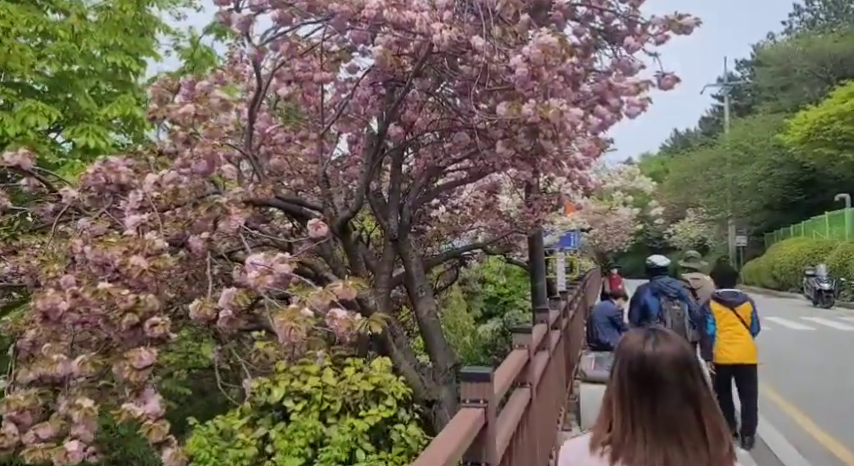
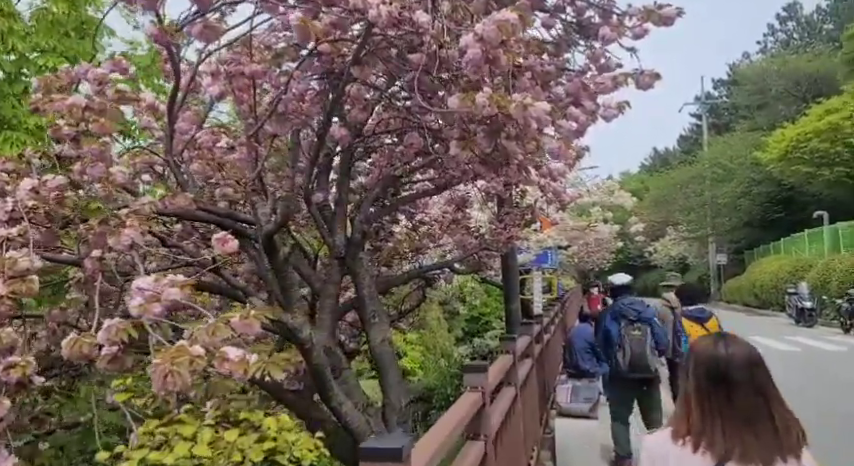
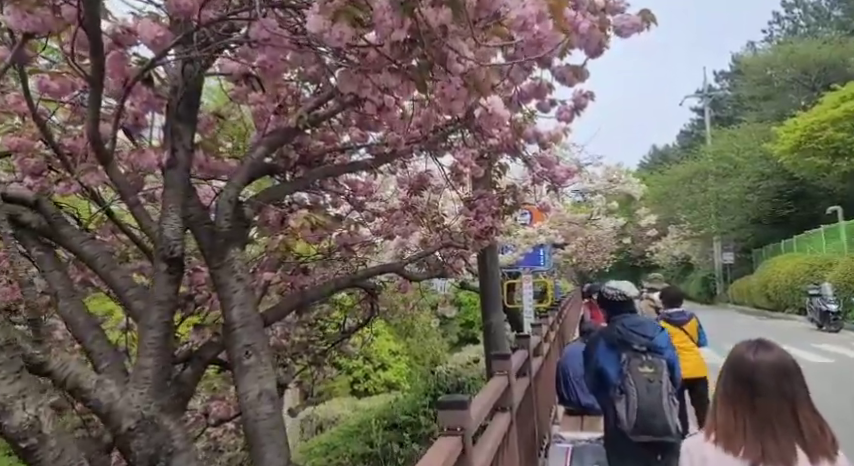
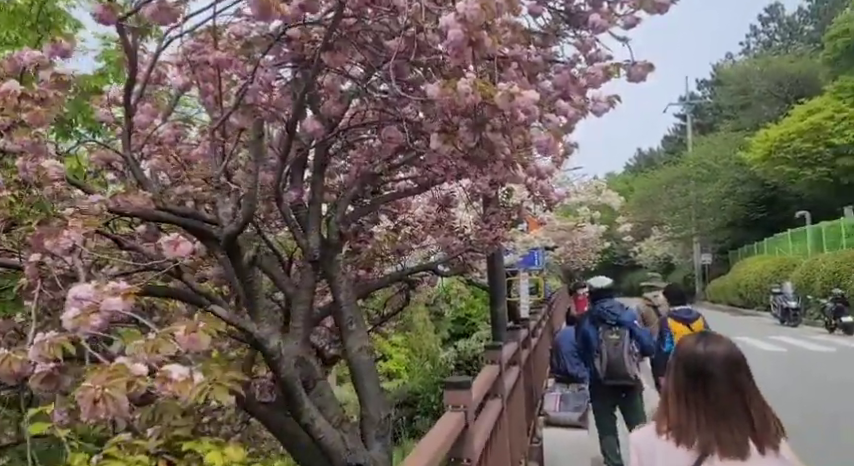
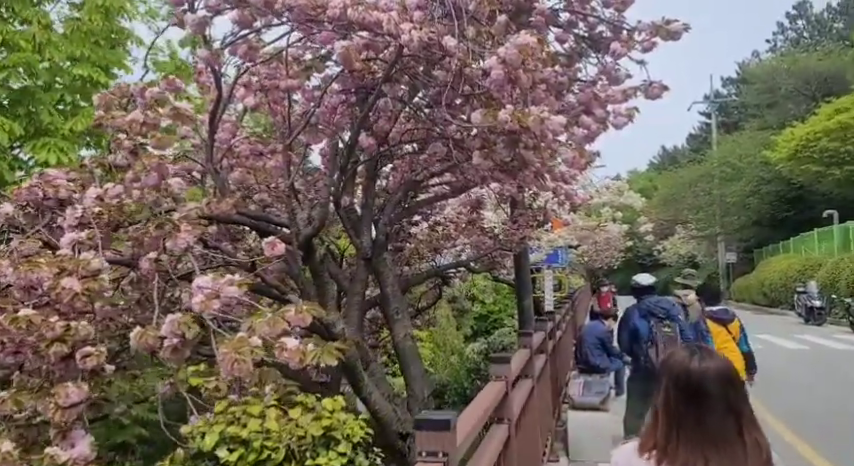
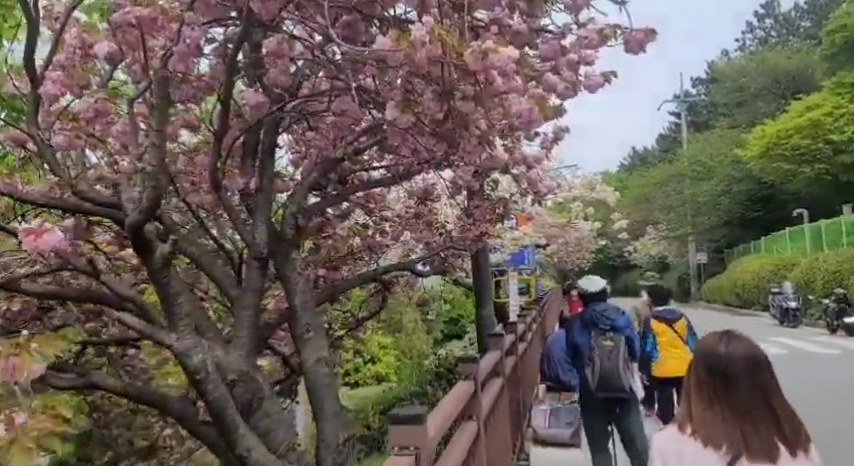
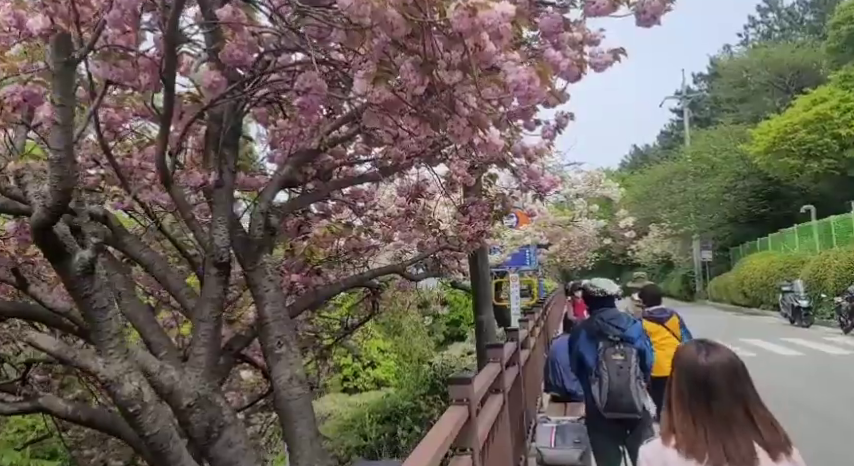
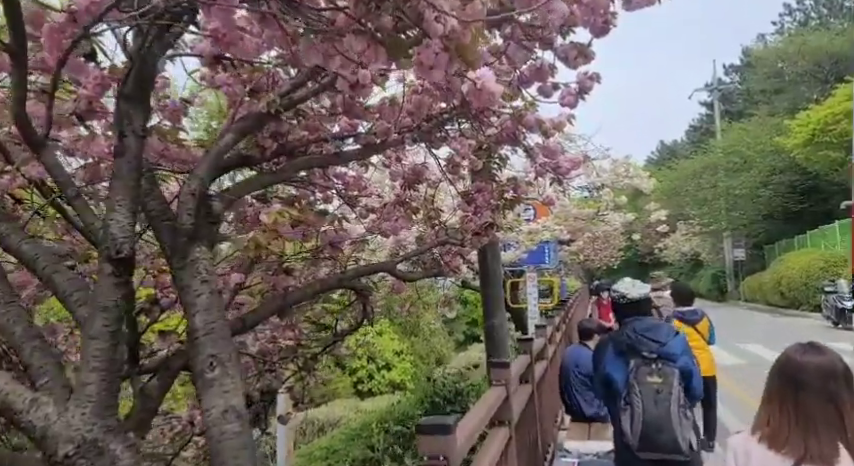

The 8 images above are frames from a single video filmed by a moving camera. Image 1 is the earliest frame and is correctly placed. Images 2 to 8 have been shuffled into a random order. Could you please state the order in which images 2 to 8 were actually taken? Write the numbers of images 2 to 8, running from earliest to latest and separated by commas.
5, 2, 4, 6, 7, 3, 8
